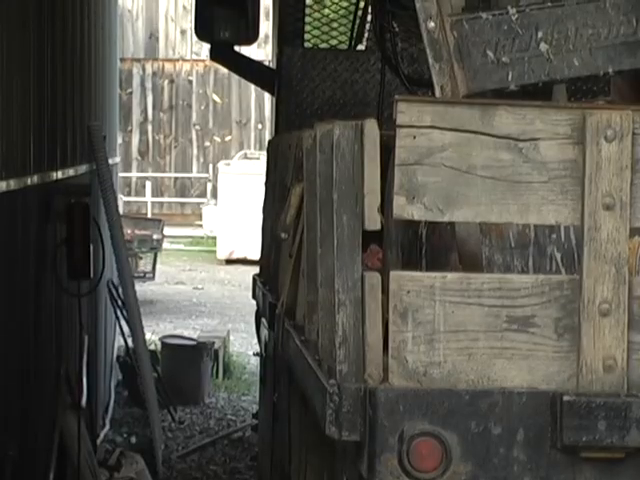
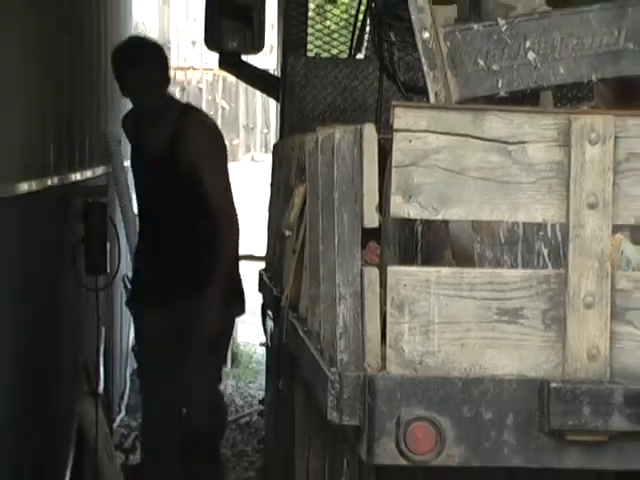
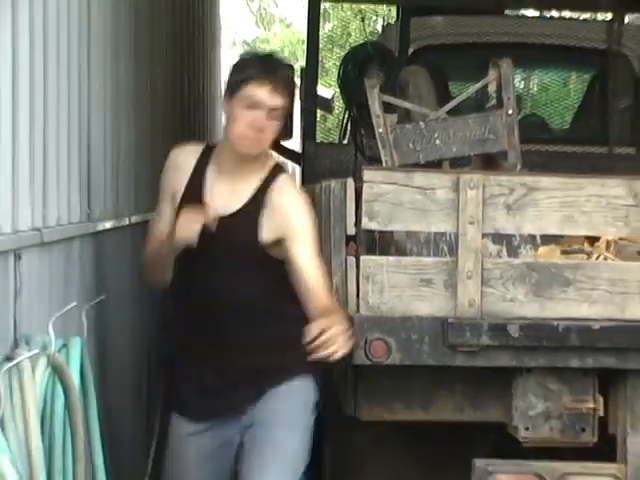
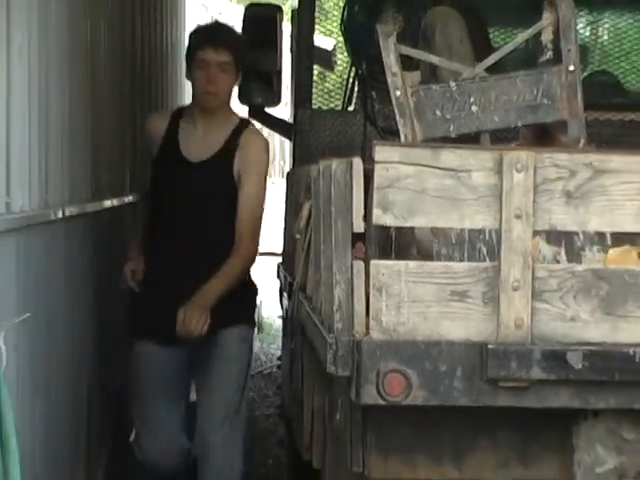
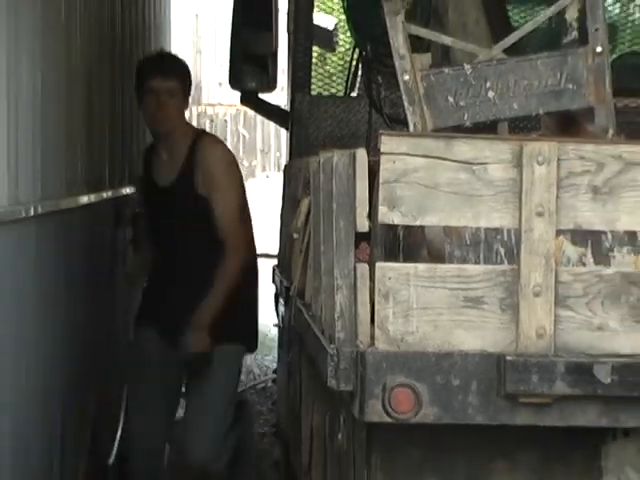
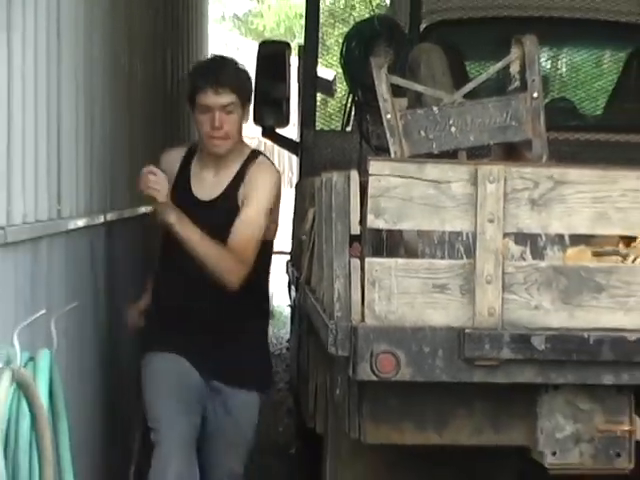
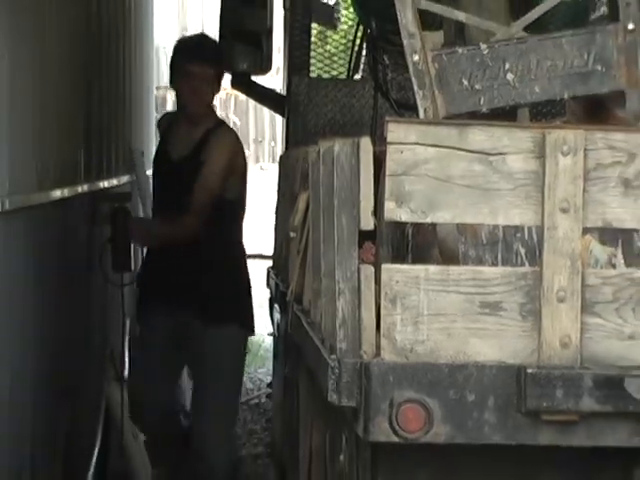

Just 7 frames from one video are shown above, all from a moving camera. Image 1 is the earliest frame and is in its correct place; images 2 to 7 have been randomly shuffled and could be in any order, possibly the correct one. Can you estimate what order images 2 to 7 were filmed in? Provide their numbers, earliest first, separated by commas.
2, 7, 5, 4, 6, 3
